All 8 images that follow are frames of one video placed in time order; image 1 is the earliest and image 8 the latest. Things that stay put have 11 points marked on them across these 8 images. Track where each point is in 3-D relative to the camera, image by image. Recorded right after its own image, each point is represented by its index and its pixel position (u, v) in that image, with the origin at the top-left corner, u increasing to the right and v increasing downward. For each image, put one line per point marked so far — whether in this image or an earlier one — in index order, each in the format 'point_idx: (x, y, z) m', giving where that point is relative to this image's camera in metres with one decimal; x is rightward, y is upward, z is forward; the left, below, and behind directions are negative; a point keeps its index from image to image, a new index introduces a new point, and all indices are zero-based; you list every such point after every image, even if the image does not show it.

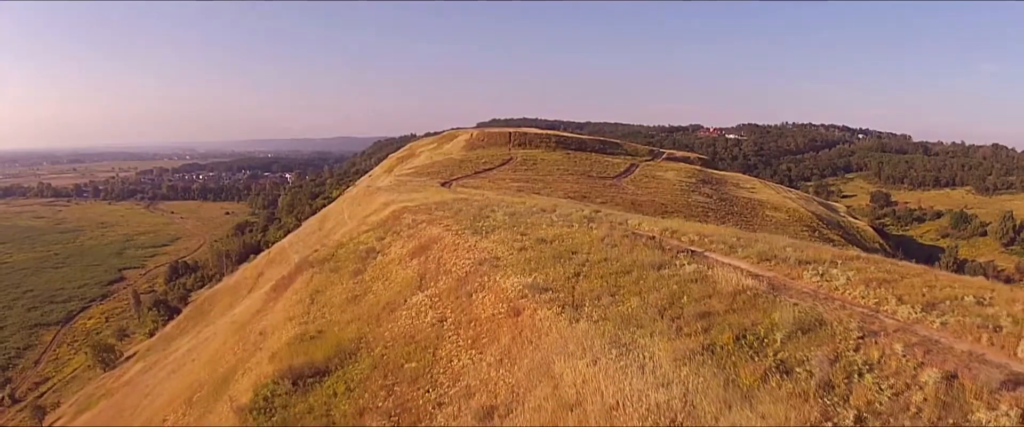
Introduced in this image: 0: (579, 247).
0: (+1.6, -0.8, +13.1) m
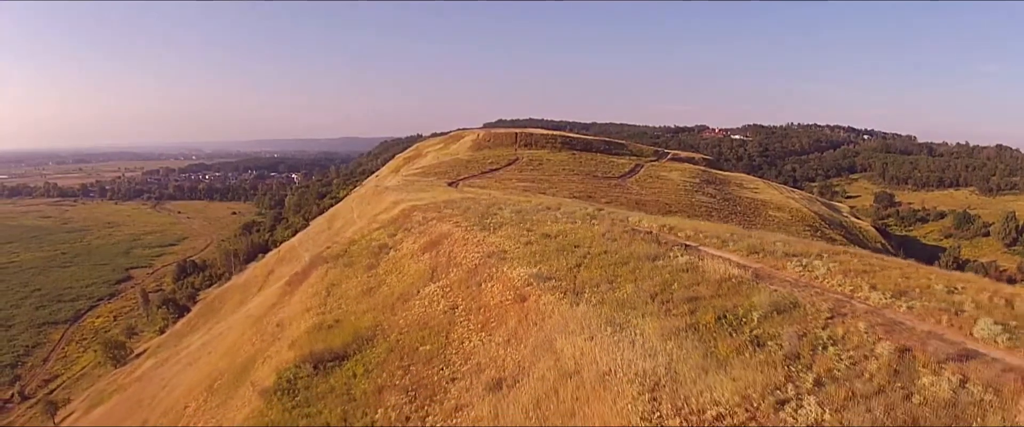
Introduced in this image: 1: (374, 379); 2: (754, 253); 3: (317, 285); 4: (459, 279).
0: (+1.8, -0.7, +14.0) m
1: (-2.6, -3.1, +10.3) m
2: (+5.7, -0.9, +13.1) m
3: (-6.7, -2.5, +18.9) m
4: (-1.3, -1.6, +13.4) m
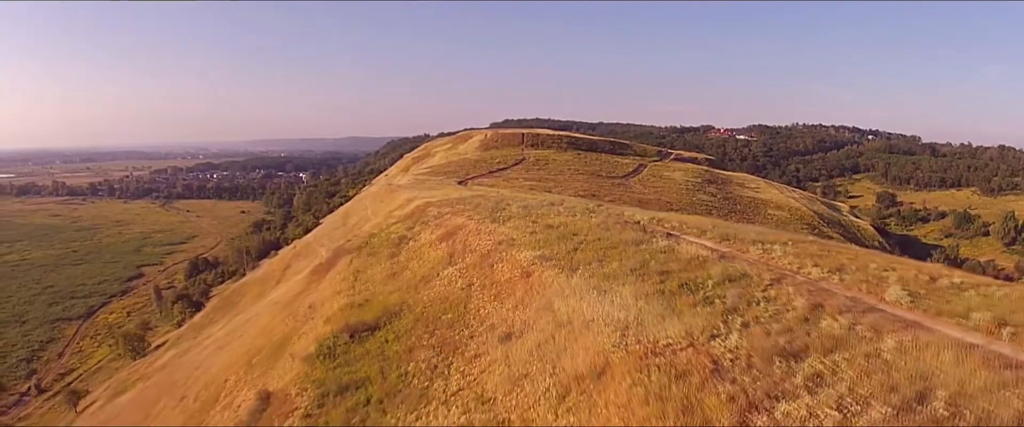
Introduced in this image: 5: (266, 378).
0: (+2.0, -0.5, +16.1) m
1: (-2.4, -2.9, +12.4) m
2: (+5.9, -0.7, +15.1) m
3: (-6.5, -2.3, +21.0) m
4: (-1.1, -1.4, +15.5) m
5: (-7.4, -4.8, +16.4) m
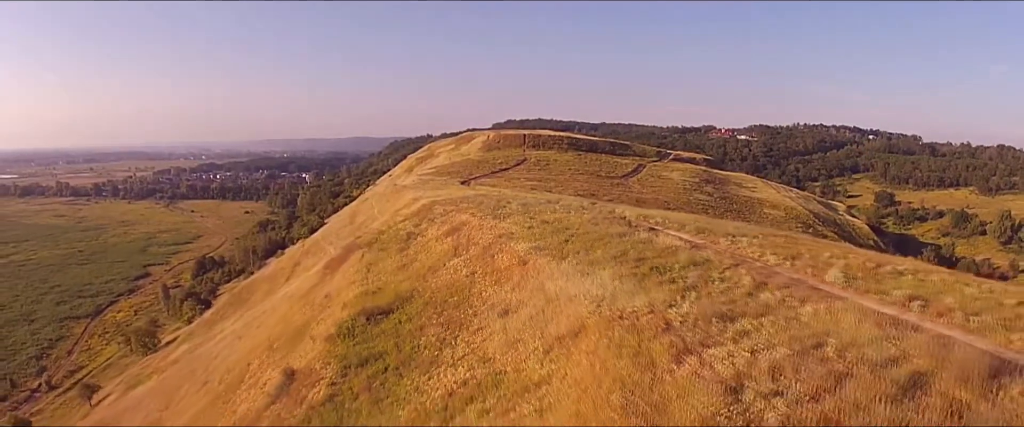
0: (+1.9, -0.4, +17.8) m
1: (-2.5, -2.8, +14.2) m
2: (+5.9, -0.6, +16.8) m
3: (-6.5, -2.2, +22.8) m
4: (-1.1, -1.3, +17.3) m
5: (-7.4, -4.7, +18.2) m
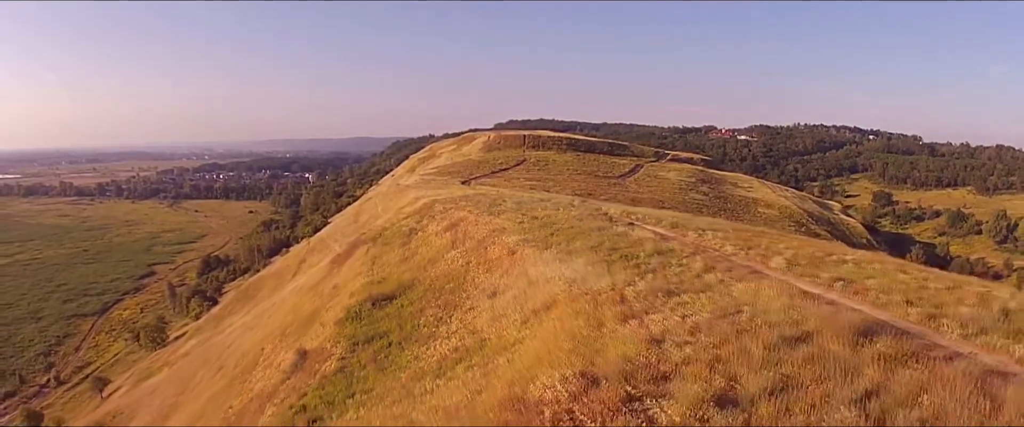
0: (+1.7, -0.3, +19.5) m
1: (-2.8, -2.7, +15.9) m
2: (+5.6, -0.5, +18.5) m
3: (-6.7, -2.0, +24.6) m
4: (-1.4, -1.2, +19.0) m
5: (-7.7, -4.6, +19.9) m
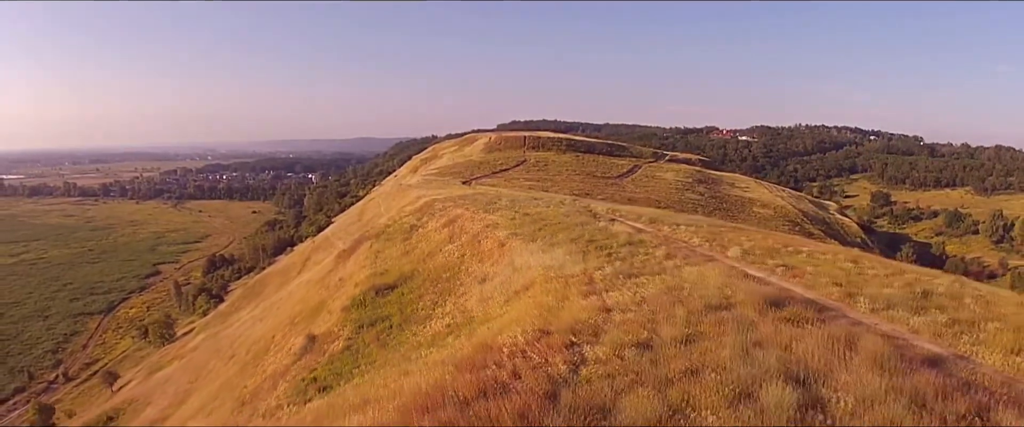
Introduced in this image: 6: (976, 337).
0: (+1.4, -0.1, +21.1) m
1: (-3.1, -2.6, +17.5) m
2: (+5.3, -0.3, +20.1) m
3: (-7.0, -1.9, +26.2) m
4: (-1.7, -1.0, +20.6) m
5: (-8.0, -4.5, +21.6) m
6: (+7.3, -1.9, +8.5) m
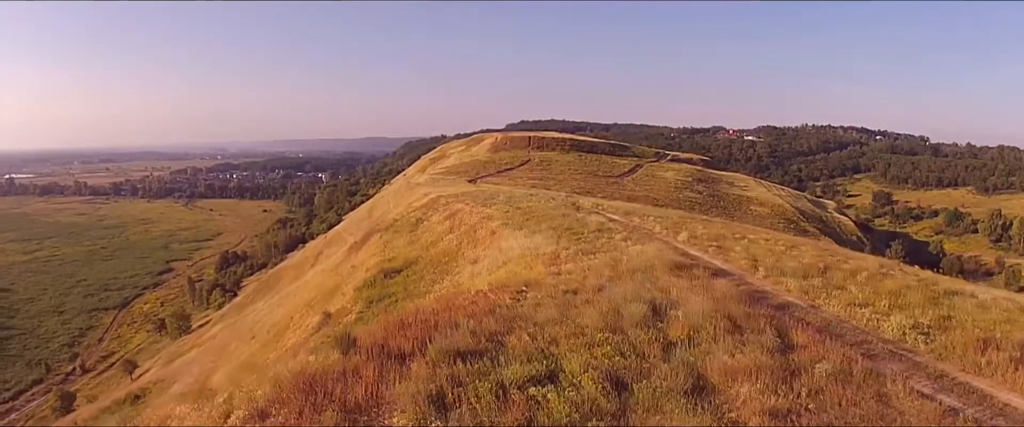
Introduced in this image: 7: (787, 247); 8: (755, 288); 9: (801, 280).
0: (+1.0, +0.1, +23.7) m
1: (-3.5, -2.3, +20.2) m
2: (+5.0, -0.1, +22.7) m
3: (-7.3, -1.6, +28.9) m
4: (-2.0, -0.7, +23.3) m
5: (-8.3, -4.2, +24.3) m
6: (+6.8, -1.7, +11.1) m
7: (+8.6, -1.1, +16.9) m
8: (+4.7, -1.4, +10.3) m
9: (+6.3, -1.5, +11.7) m
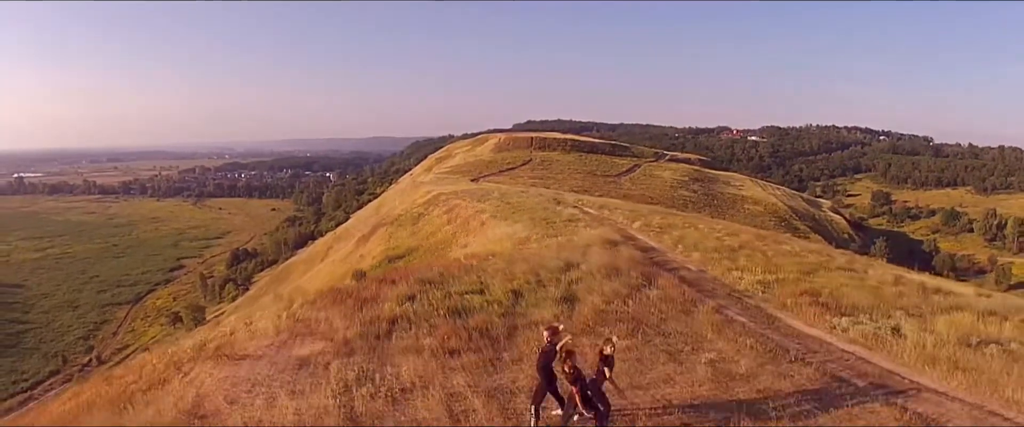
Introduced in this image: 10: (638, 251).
0: (+0.5, +0.4, +26.8) m
1: (-4.1, -2.0, +23.3) m
2: (+4.4, +0.2, +25.7) m
3: (-7.8, -1.3, +32.1) m
4: (-2.6, -0.4, +26.4) m
5: (-8.8, -3.8, +27.5) m
6: (+6.1, -1.4, +14.1) m
7: (+7.9, -0.8, +19.8) m
8: (+4.0, -1.2, +13.4) m
9: (+5.6, -1.2, +14.7) m
10: (+3.6, -1.0, +14.4) m
